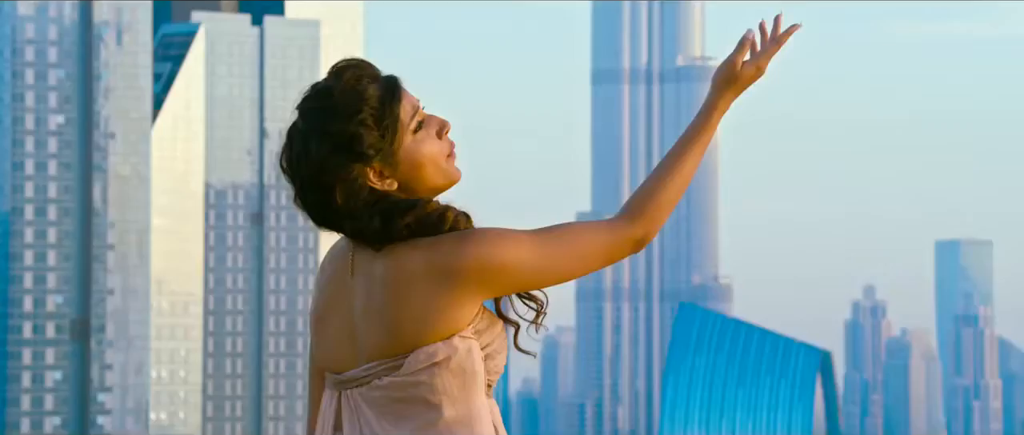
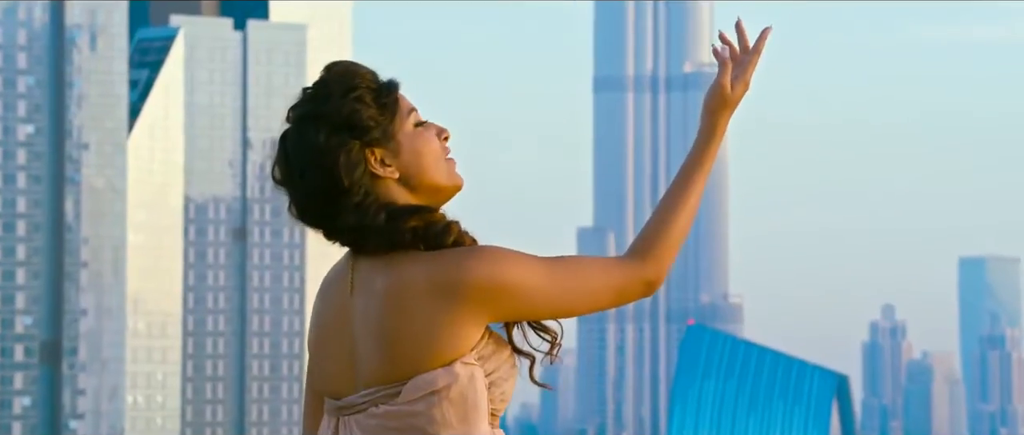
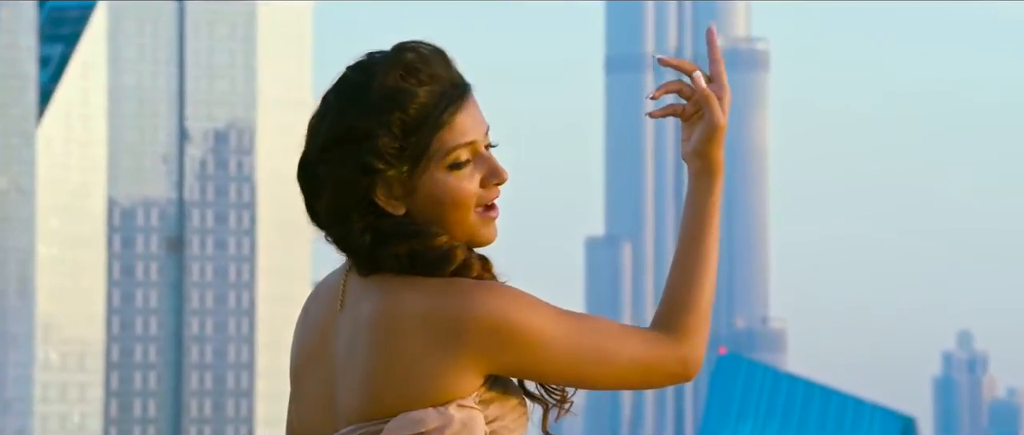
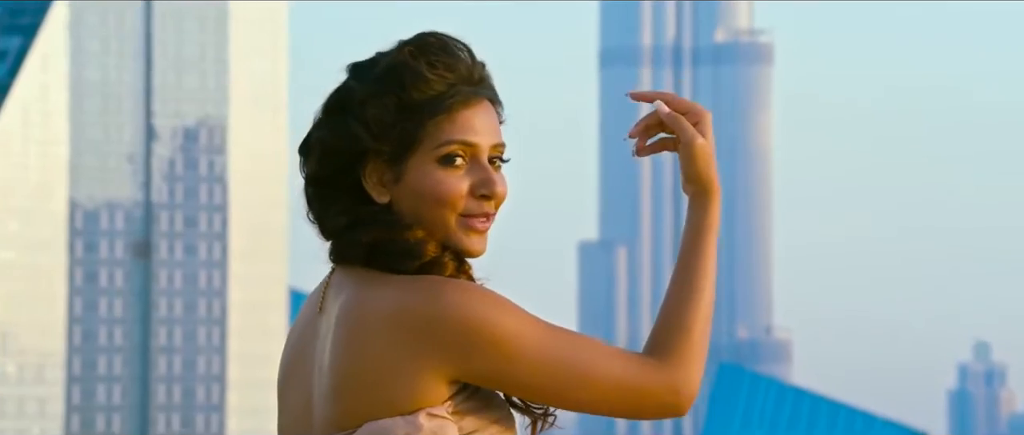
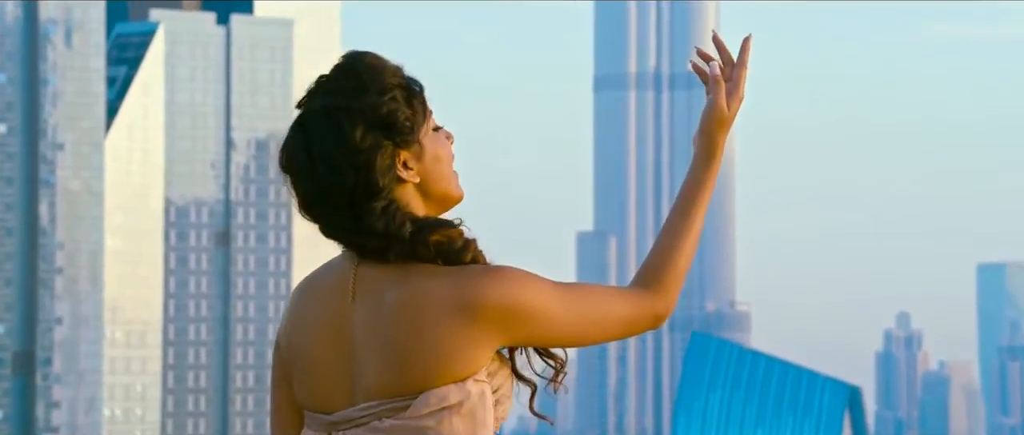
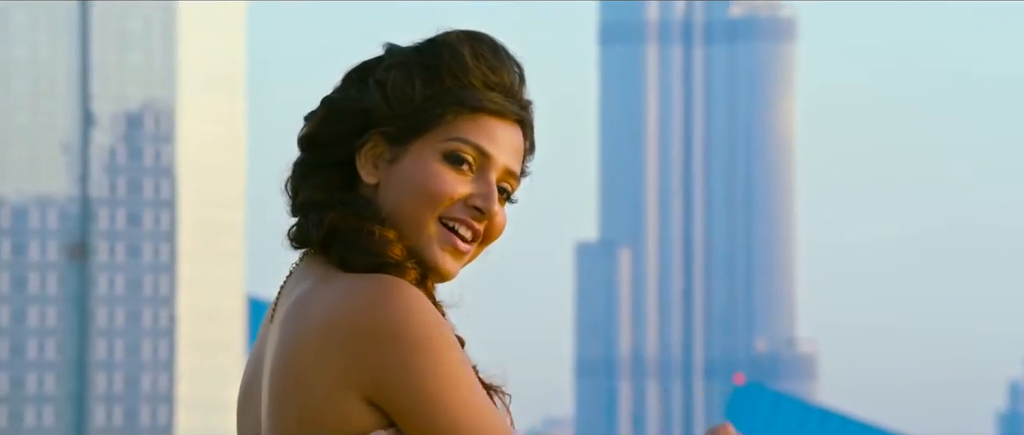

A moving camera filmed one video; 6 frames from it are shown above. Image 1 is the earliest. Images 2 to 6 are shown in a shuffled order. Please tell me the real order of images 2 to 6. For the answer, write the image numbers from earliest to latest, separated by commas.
2, 5, 3, 4, 6
